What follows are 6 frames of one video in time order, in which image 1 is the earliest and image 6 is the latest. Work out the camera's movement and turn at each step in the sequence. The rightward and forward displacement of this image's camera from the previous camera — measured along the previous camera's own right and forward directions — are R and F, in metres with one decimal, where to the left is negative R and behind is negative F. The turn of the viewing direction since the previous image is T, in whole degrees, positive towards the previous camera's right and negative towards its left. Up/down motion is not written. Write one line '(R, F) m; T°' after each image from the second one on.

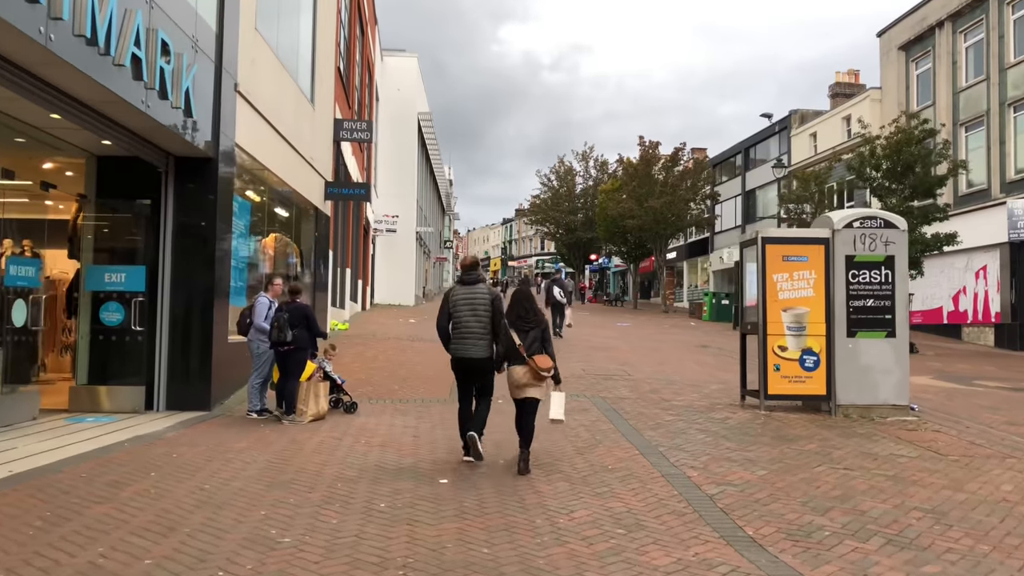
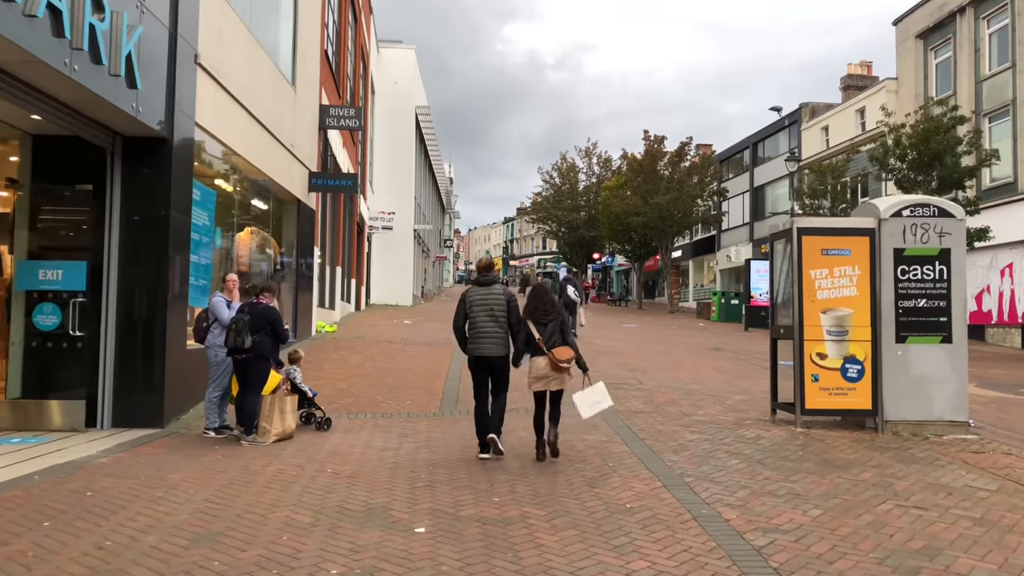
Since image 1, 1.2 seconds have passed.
(0.0, +1.1) m; 0°
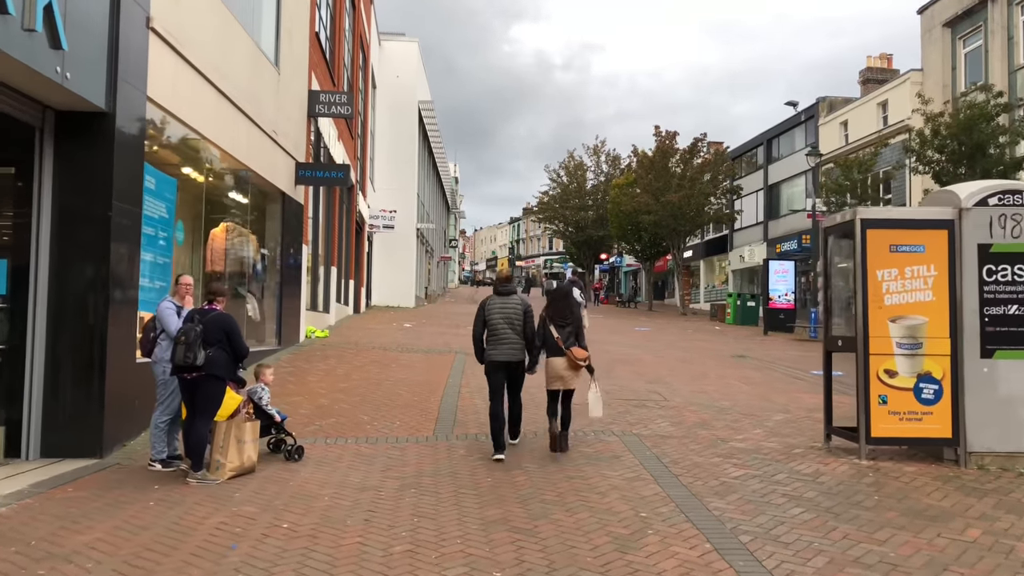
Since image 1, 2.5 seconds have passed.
(0.0, +1.2) m; 0°
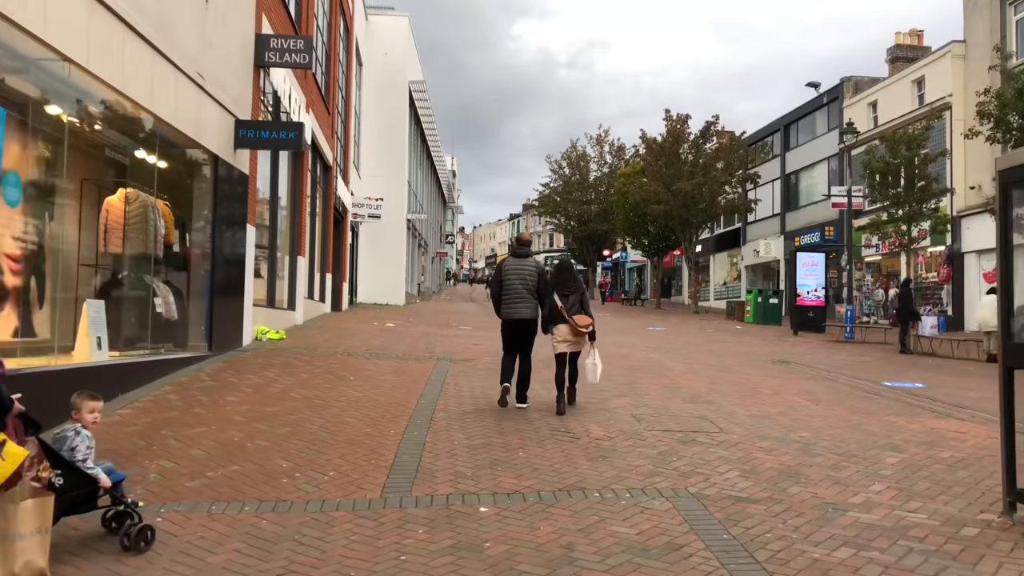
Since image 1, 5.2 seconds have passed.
(0.0, +2.6) m; 0°
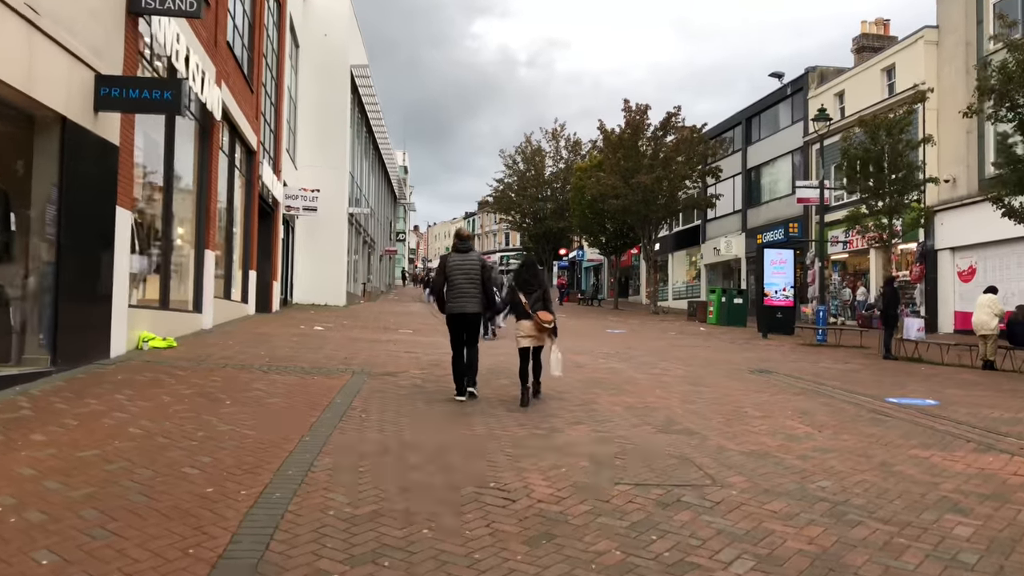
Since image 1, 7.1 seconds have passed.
(+0.3, +1.9) m; +3°
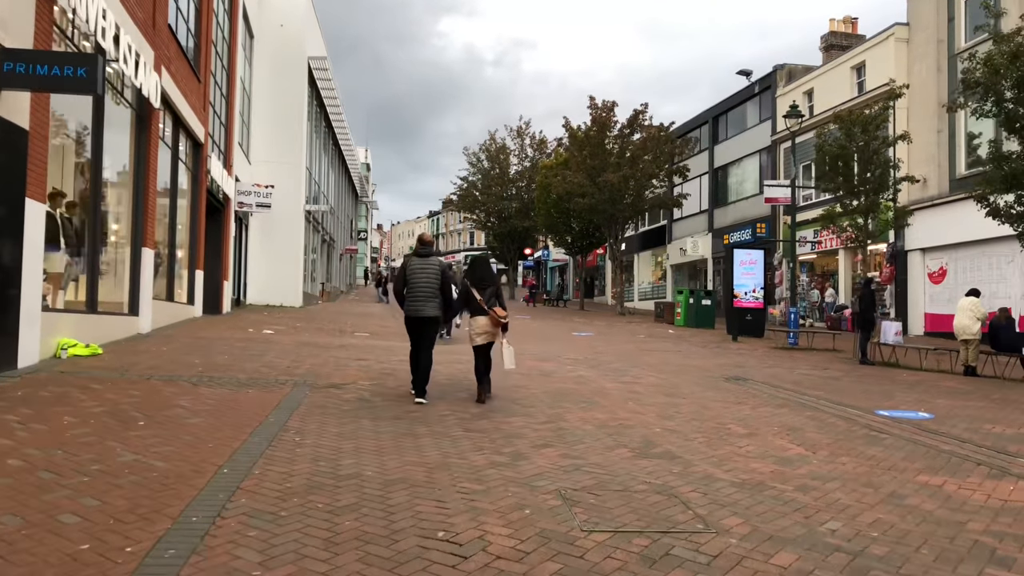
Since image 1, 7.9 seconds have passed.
(0.0, +0.8) m; +2°
